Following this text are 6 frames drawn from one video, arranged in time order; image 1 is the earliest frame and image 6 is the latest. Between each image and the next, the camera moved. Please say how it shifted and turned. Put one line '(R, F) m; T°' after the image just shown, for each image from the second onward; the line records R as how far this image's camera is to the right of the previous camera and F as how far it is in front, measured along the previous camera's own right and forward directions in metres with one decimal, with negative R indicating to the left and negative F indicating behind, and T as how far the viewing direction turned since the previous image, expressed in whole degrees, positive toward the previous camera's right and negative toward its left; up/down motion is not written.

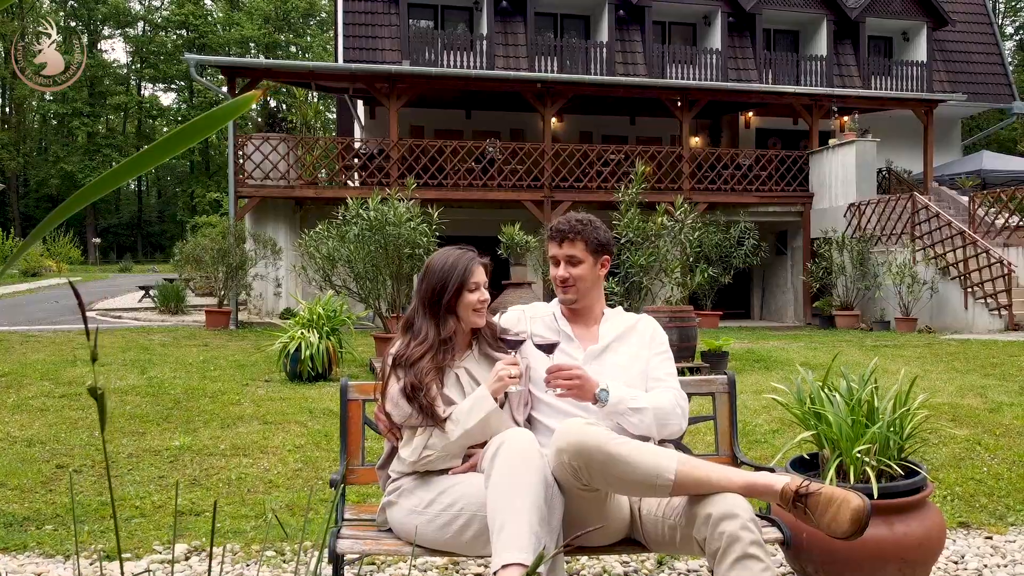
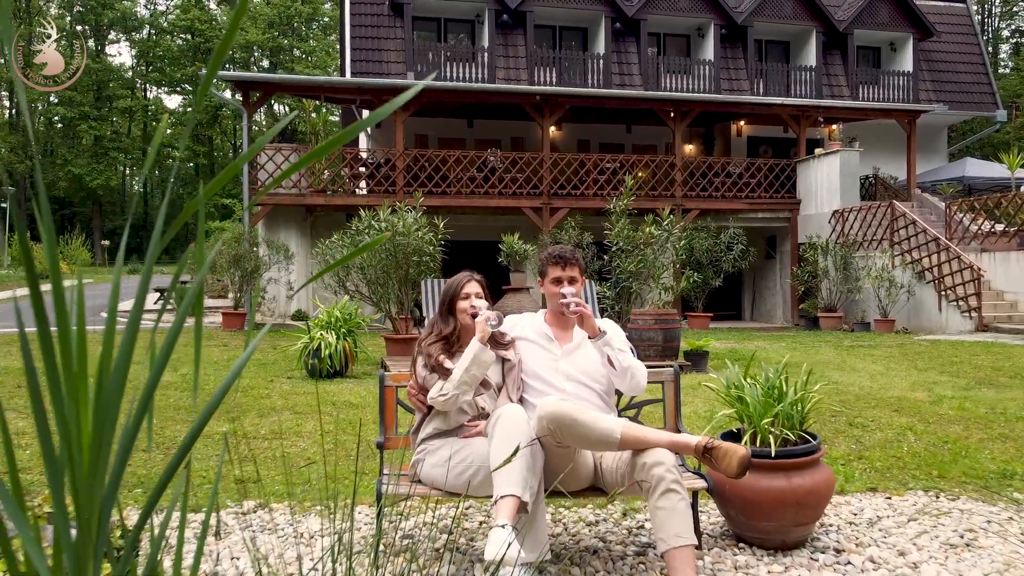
(0.0, -0.8) m; 0°
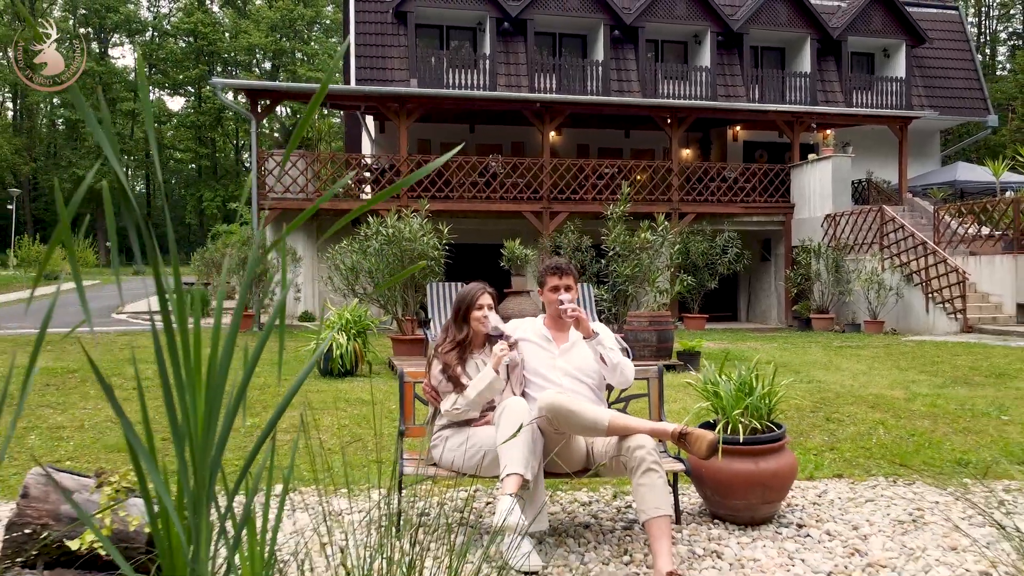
(0.0, -0.5) m; 0°
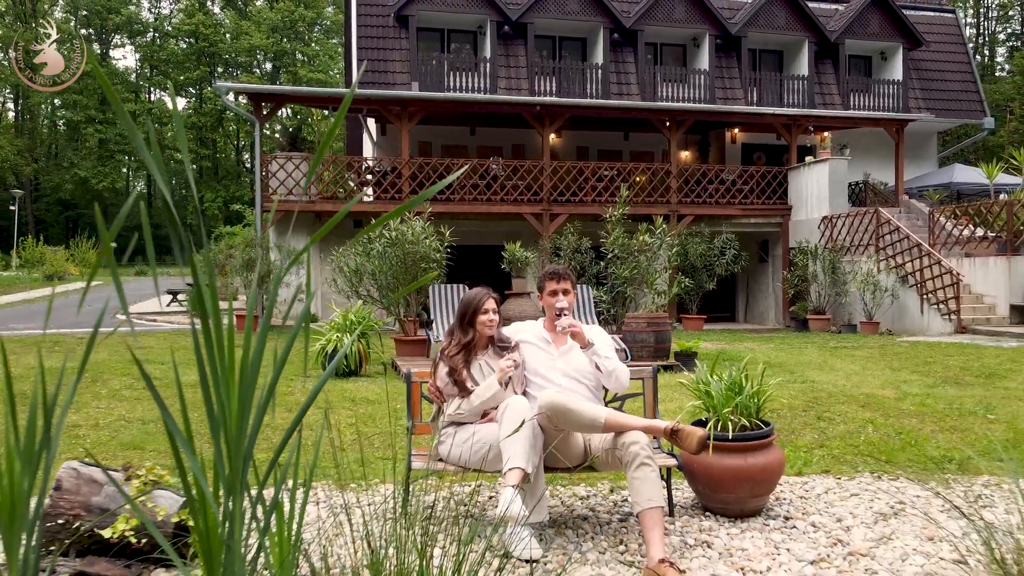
(0.0, -0.2) m; 0°
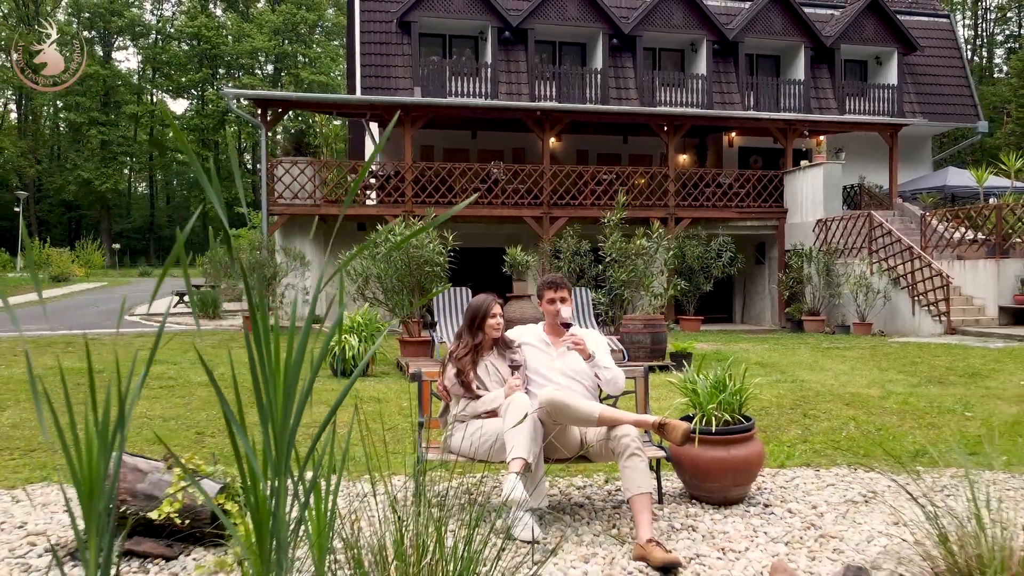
(0.0, -0.4) m; 0°
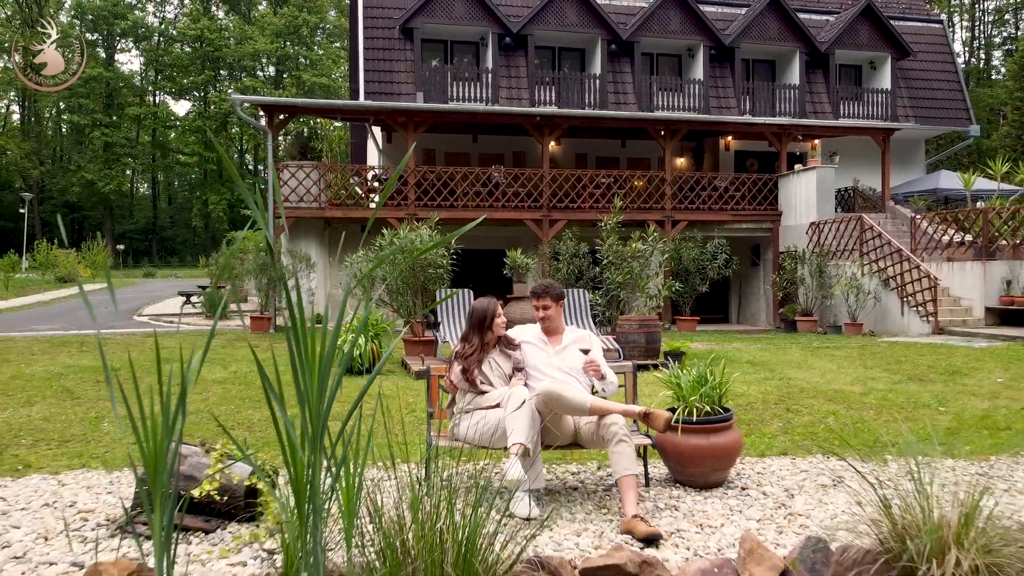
(0.0, -0.4) m; 0°
